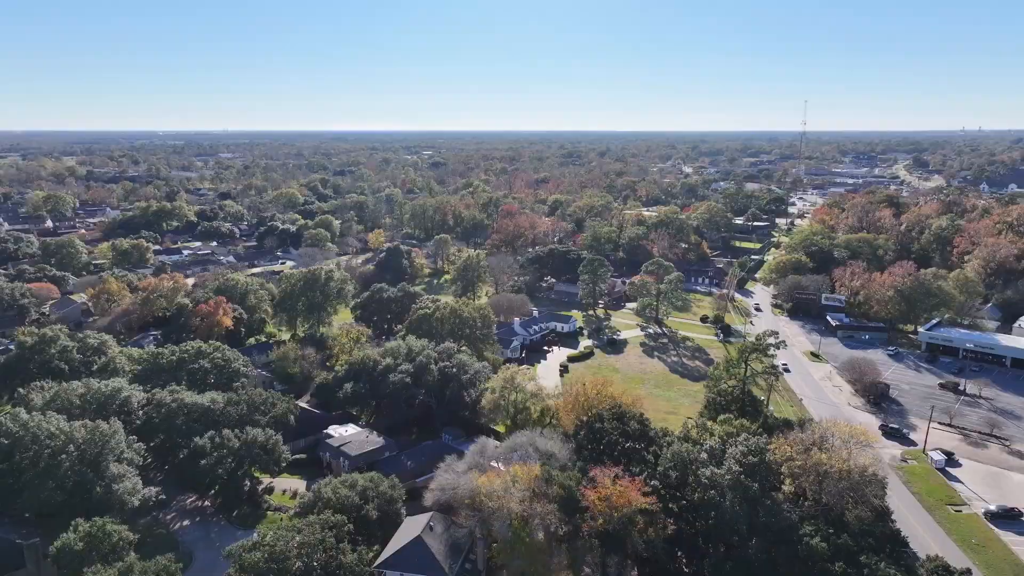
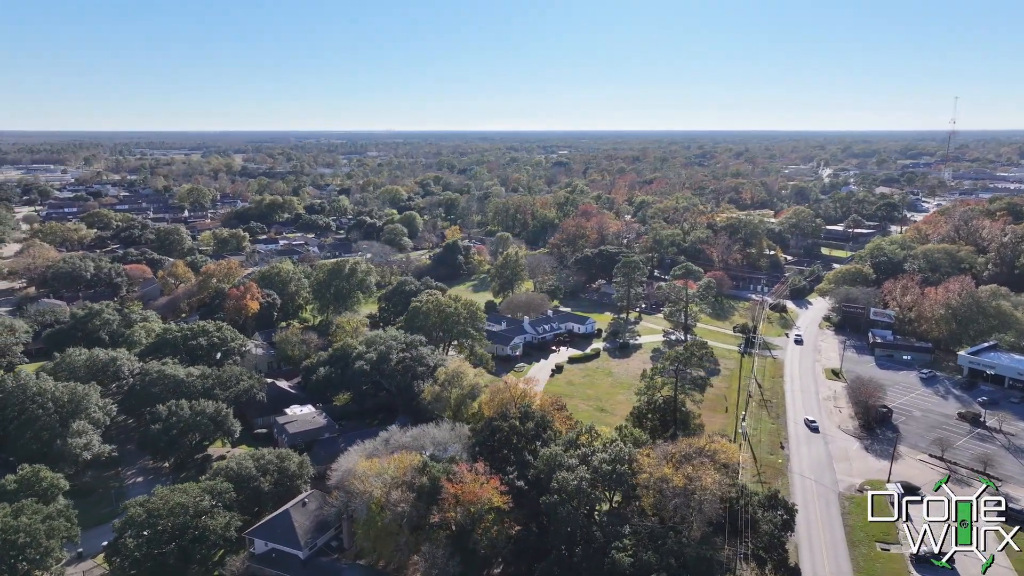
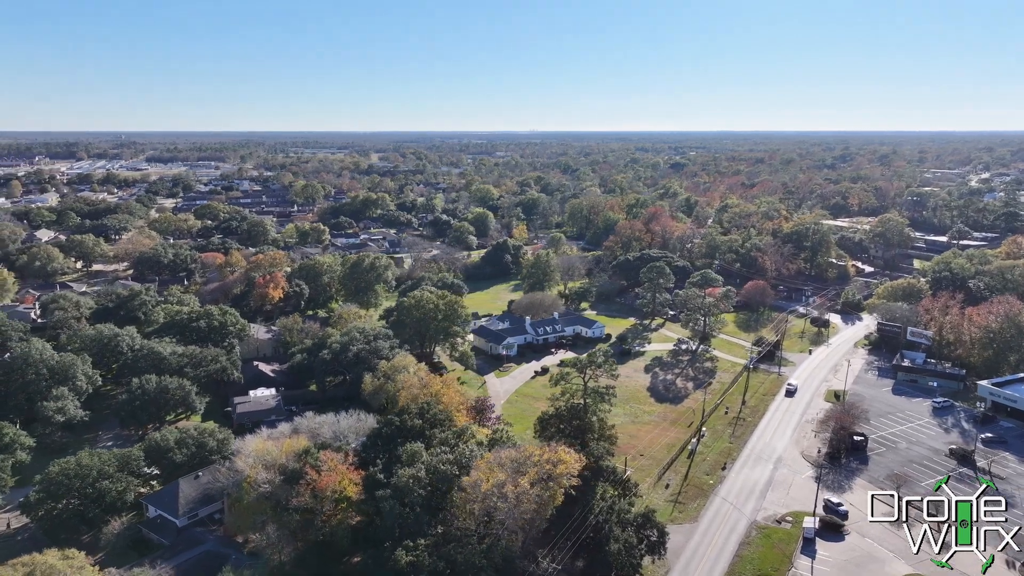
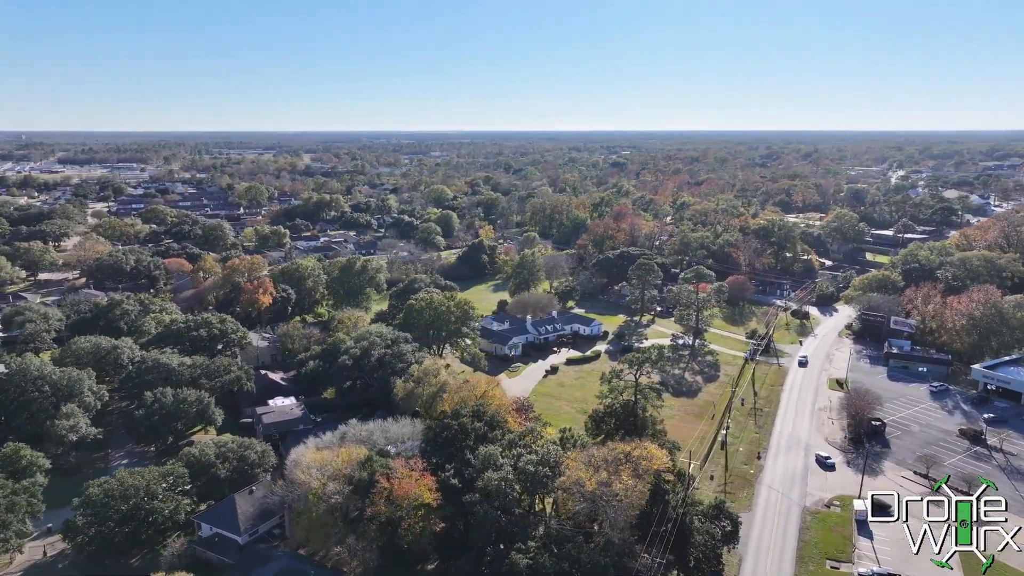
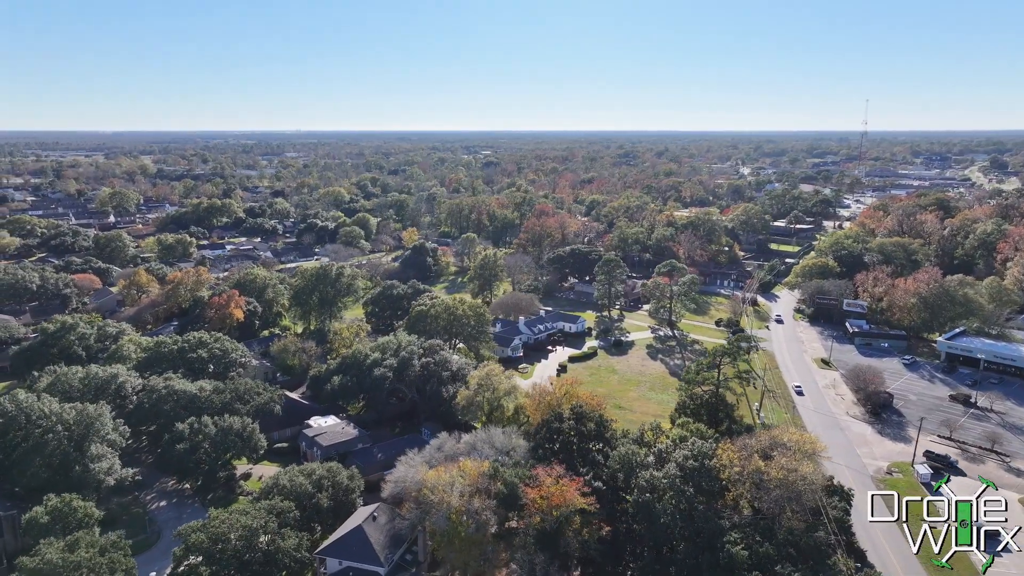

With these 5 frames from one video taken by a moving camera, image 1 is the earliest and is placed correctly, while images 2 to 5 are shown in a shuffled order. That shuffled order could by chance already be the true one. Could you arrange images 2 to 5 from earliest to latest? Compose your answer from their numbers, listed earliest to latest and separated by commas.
5, 2, 4, 3
